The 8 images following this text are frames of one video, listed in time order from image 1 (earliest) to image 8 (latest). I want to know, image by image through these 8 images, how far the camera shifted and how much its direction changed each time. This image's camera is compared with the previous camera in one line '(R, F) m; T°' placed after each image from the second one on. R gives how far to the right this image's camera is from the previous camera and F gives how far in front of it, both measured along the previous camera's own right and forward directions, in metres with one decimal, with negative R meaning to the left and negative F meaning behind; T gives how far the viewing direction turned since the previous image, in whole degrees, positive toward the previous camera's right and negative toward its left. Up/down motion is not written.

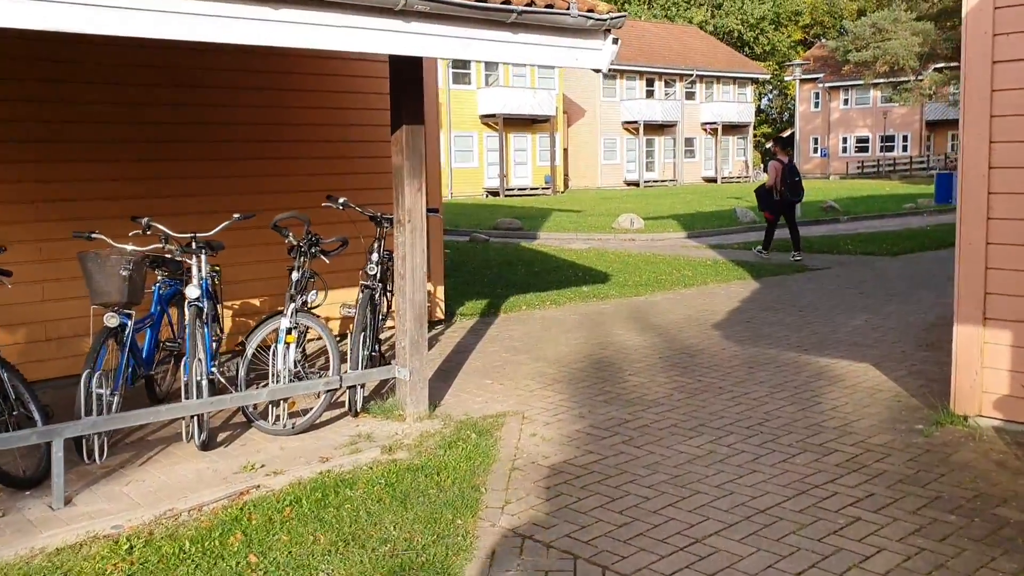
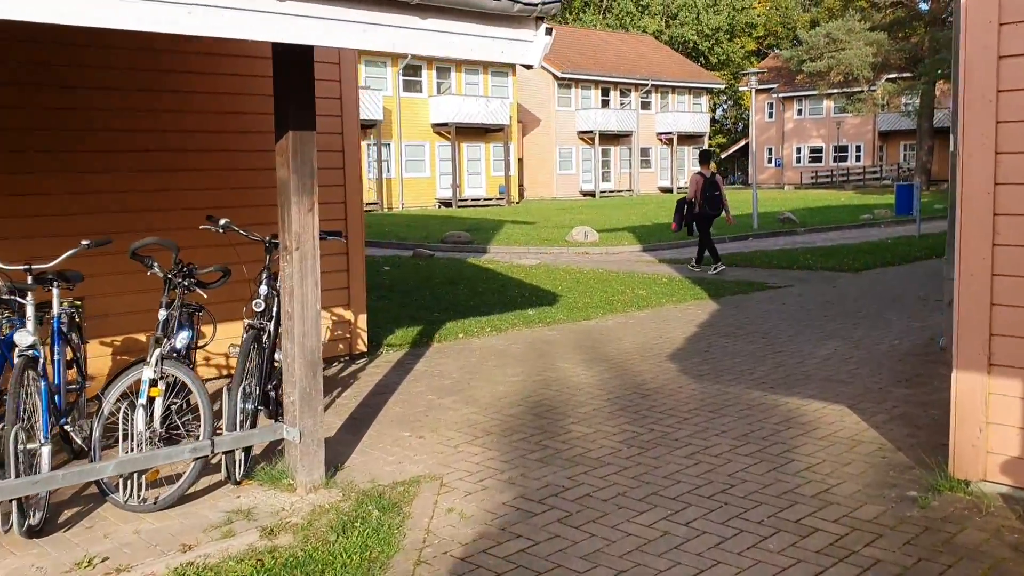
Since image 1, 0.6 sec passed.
(+0.2, +1.0) m; +3°
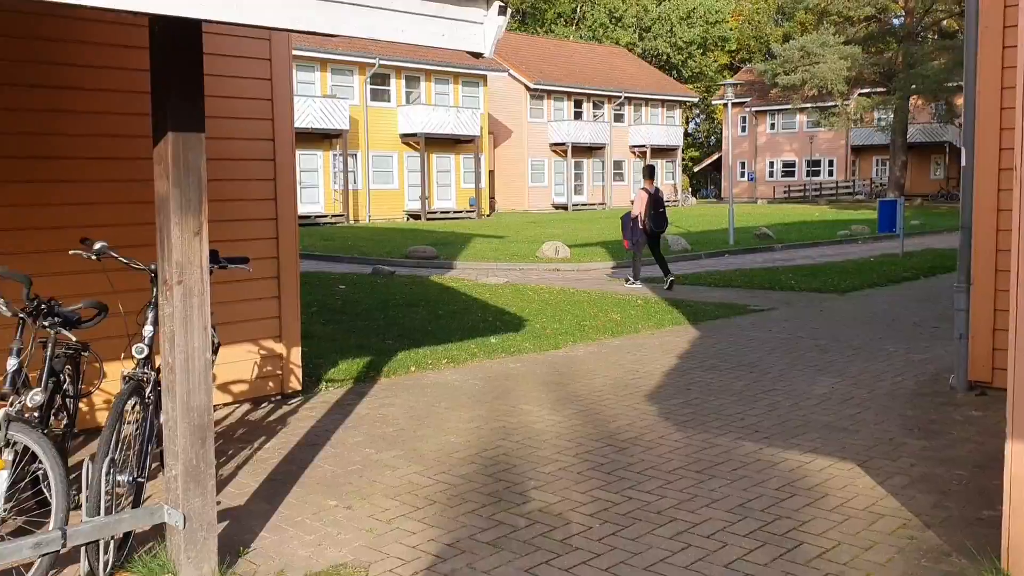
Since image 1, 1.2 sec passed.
(+0.1, +1.0) m; +2°
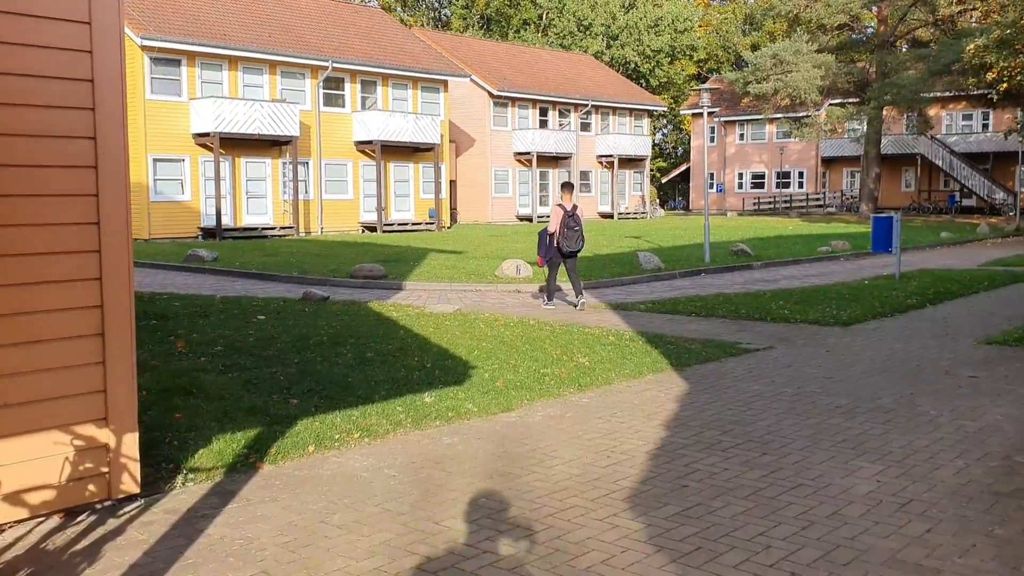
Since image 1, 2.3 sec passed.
(+0.2, +2.0) m; +2°
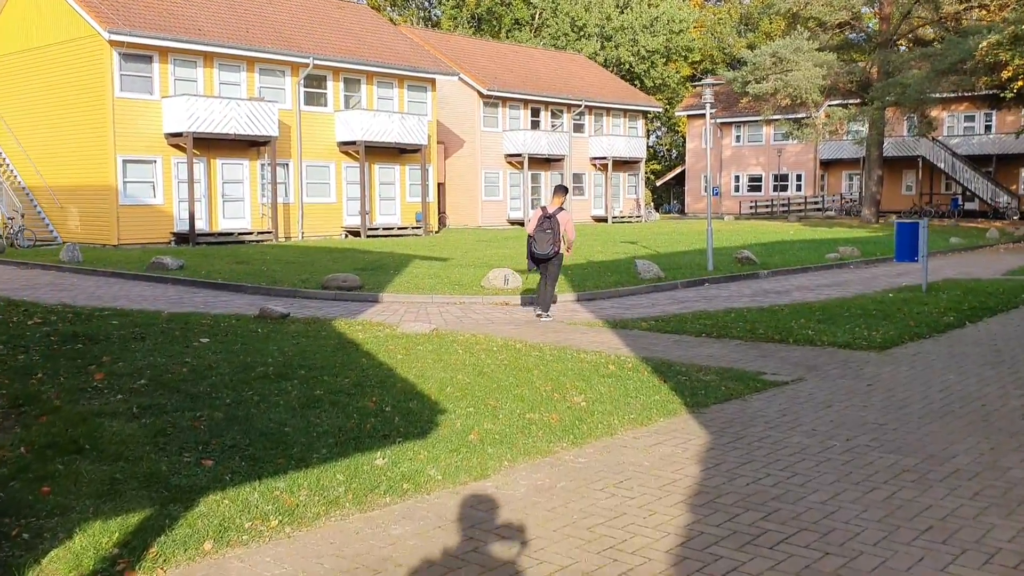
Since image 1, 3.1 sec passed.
(+0.1, +1.6) m; 0°
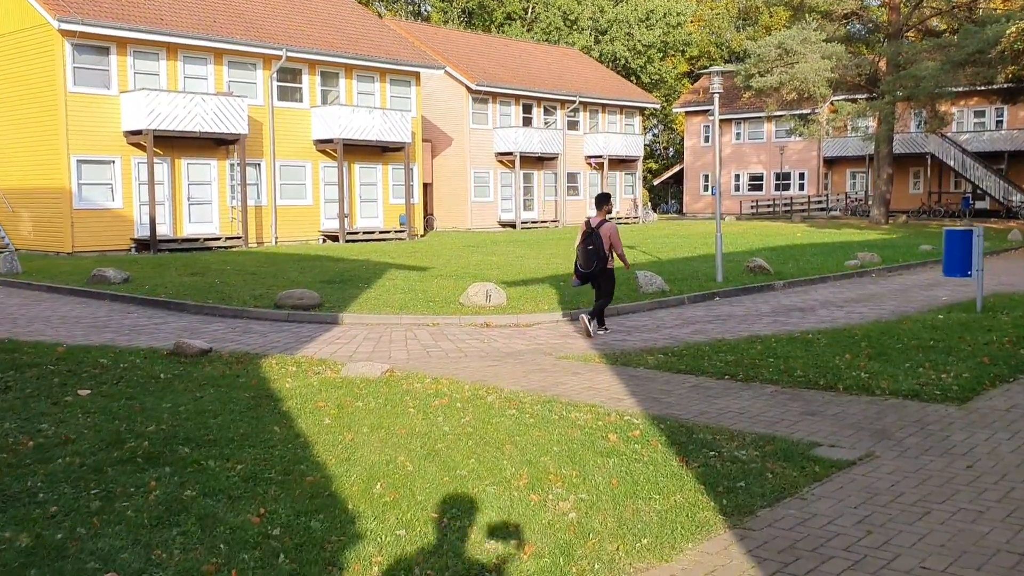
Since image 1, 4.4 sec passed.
(+0.2, +2.4) m; 0°
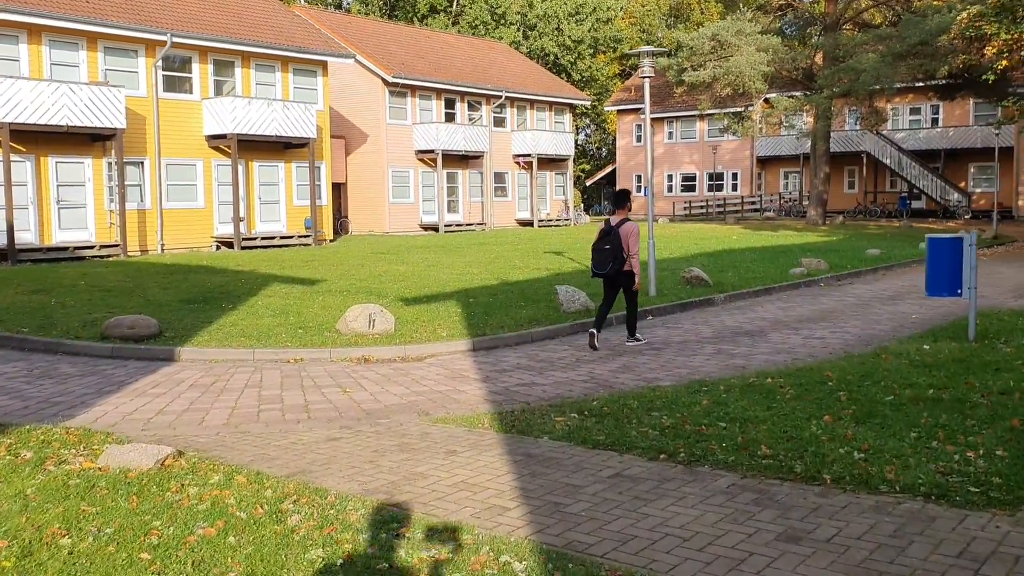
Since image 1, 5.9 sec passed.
(+0.6, +2.8) m; +4°
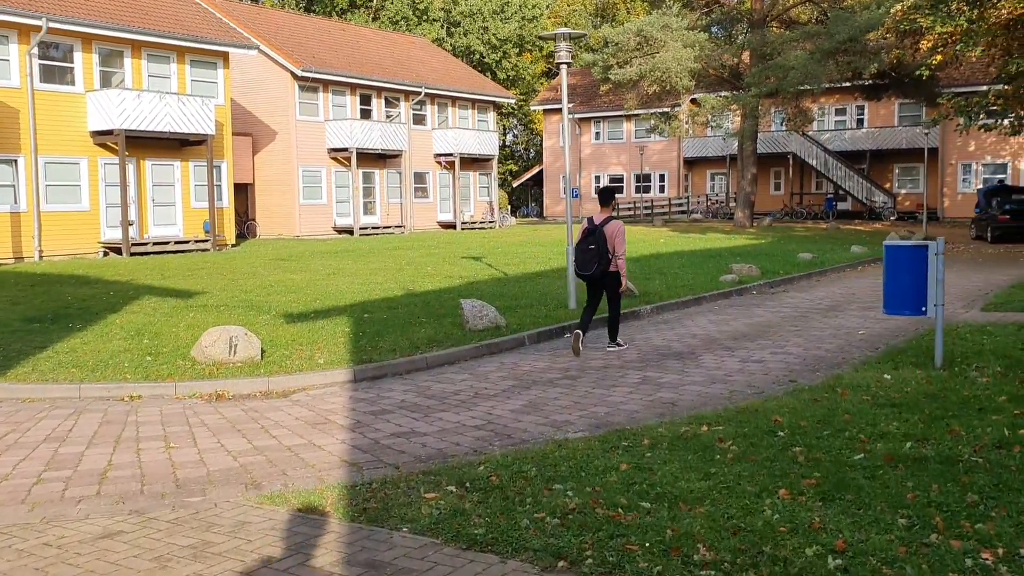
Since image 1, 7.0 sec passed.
(+0.5, +1.9) m; +4°
